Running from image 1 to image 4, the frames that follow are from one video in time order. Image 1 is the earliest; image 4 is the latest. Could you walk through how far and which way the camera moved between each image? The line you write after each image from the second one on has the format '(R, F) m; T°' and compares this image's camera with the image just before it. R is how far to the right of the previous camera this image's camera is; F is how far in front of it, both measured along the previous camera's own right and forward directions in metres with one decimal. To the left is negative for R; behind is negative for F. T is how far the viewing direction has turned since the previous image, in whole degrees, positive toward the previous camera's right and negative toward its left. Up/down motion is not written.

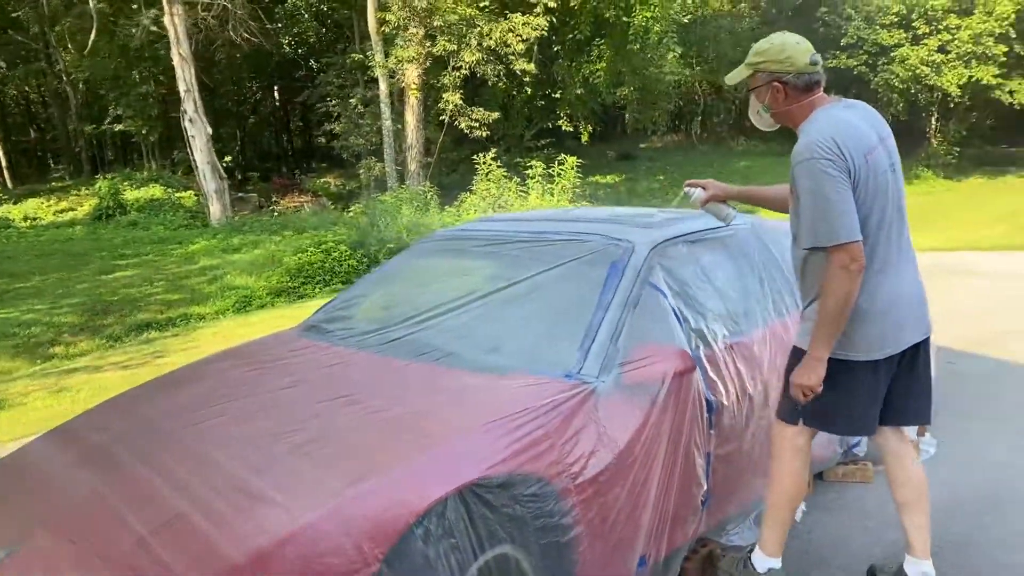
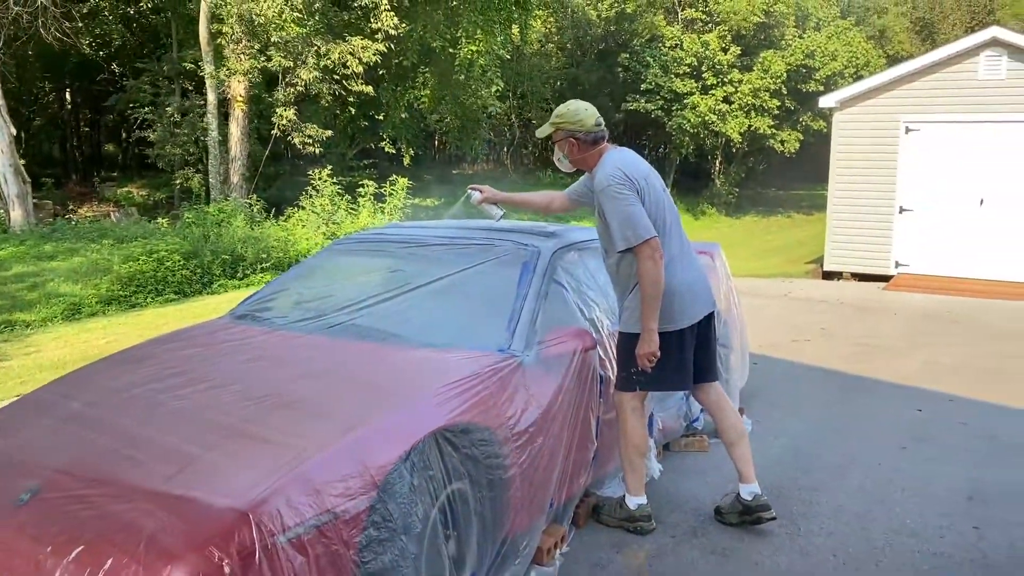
(-0.5, -0.5) m; +13°
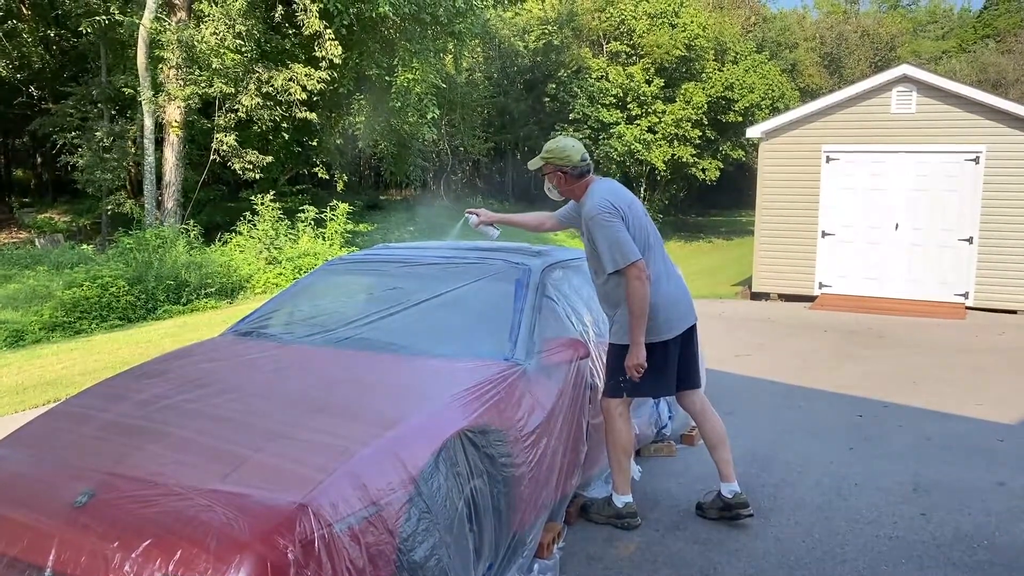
(-0.3, -0.3) m; +5°
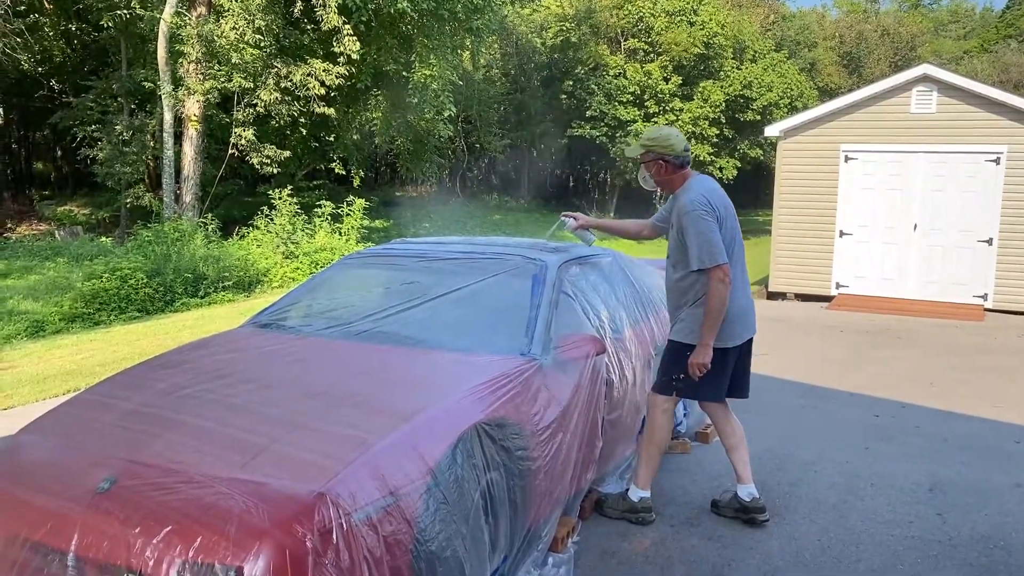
(0.0, 0.0) m; -1°
